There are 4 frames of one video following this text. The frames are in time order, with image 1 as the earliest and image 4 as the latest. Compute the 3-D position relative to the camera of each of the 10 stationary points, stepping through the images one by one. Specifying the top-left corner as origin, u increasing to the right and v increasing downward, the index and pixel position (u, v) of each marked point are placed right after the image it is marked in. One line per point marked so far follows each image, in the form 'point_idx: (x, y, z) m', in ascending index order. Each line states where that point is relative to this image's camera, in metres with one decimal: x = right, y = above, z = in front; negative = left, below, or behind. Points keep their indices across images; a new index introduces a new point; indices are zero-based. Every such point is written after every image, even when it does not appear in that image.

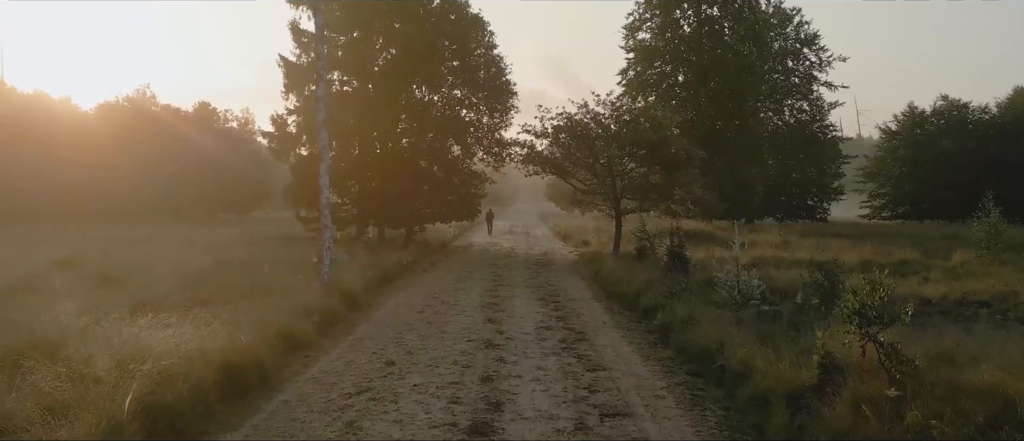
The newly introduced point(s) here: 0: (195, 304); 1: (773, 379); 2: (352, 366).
0: (-6.9, -1.8, +12.9) m
1: (+3.4, -2.0, +7.5) m
2: (-2.6, -2.3, +9.4) m
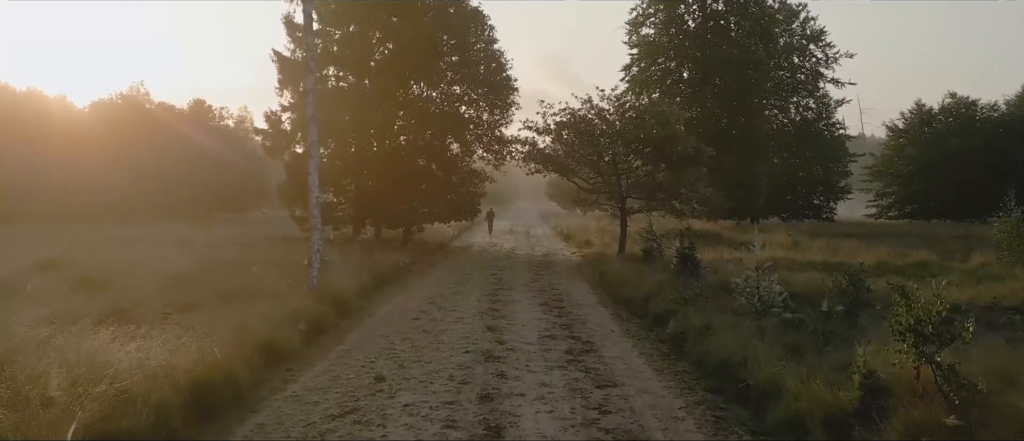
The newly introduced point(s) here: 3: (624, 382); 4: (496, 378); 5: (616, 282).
0: (-6.9, -1.8, +12.0) m
1: (+3.4, -2.0, +6.7) m
2: (-2.5, -2.4, +8.5) m
3: (+1.6, -2.4, +8.6) m
4: (-0.2, -2.3, +8.7) m
5: (+2.9, -1.7, +16.1) m
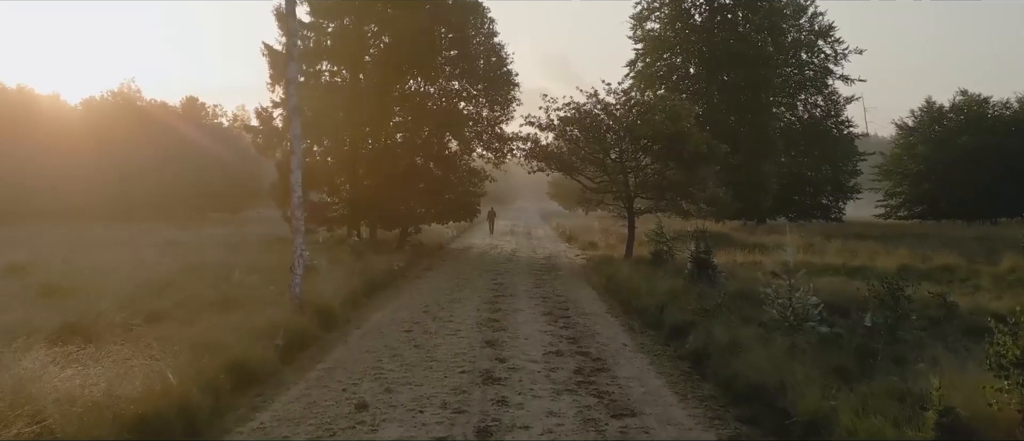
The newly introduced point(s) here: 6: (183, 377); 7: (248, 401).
0: (-6.9, -1.9, +10.9) m
1: (+3.4, -2.1, +5.5) m
2: (-2.5, -2.4, +7.4) m
3: (+1.7, -2.4, +7.5) m
4: (-0.2, -2.4, +7.5) m
5: (+2.9, -1.7, +14.9) m
6: (-4.2, -2.0, +7.5) m
7: (-3.5, -2.4, +7.7) m
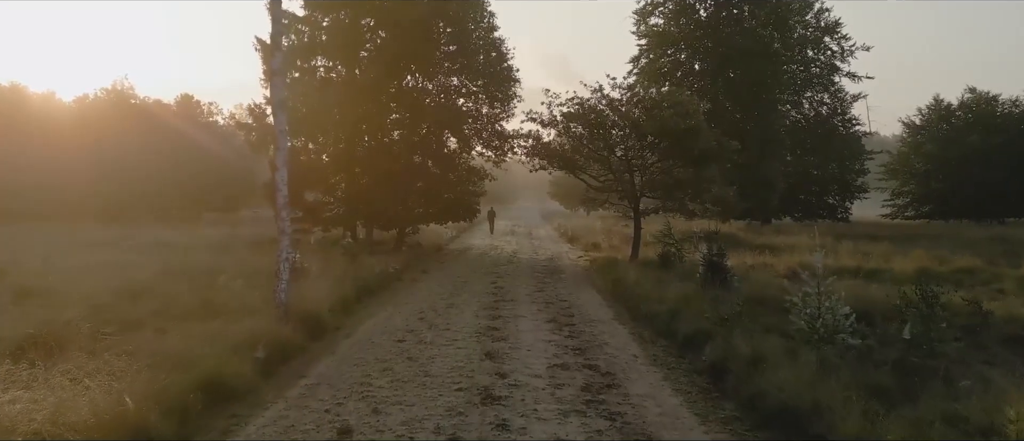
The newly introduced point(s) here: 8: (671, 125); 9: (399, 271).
0: (-6.8, -1.9, +10.1) m
1: (+3.4, -2.1, +4.7) m
2: (-2.5, -2.4, +6.6) m
3: (+1.7, -2.4, +6.6) m
4: (-0.2, -2.4, +6.7) m
5: (+2.9, -1.8, +14.1) m
6: (-4.2, -2.0, +6.6) m
7: (-3.4, -2.4, +6.8) m
8: (+5.2, +3.1, +19.2) m
9: (-3.6, -1.6, +18.6) m
